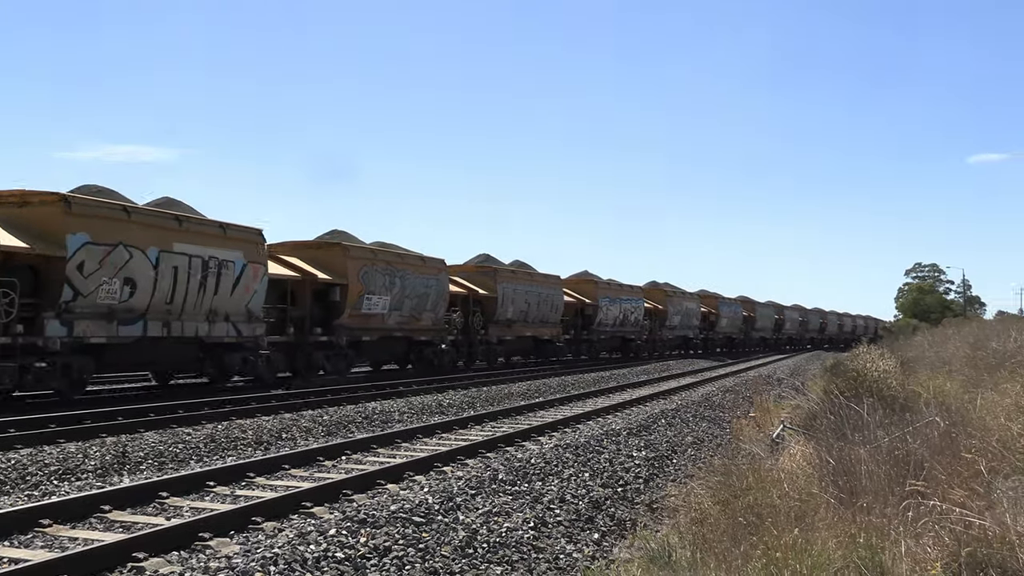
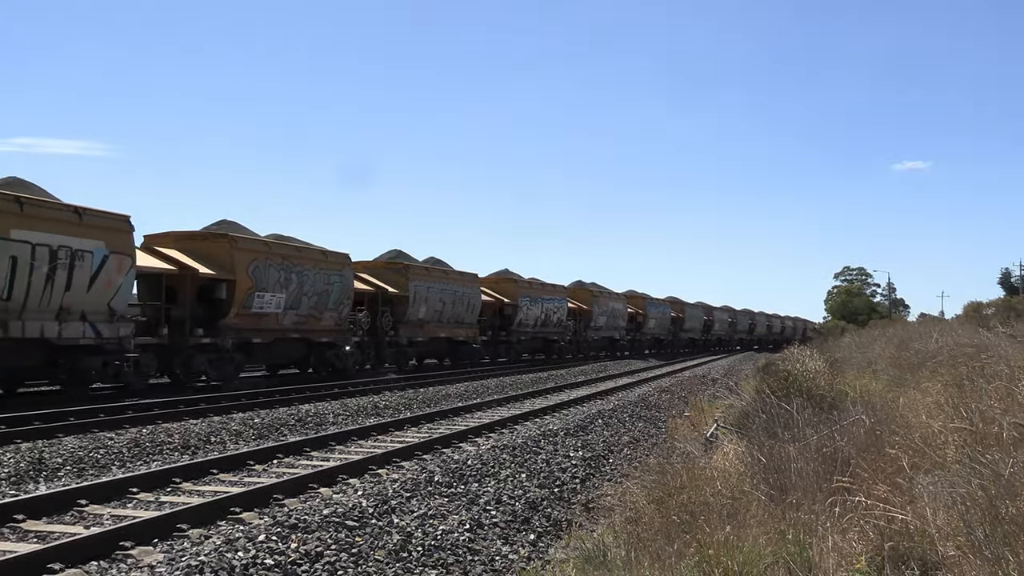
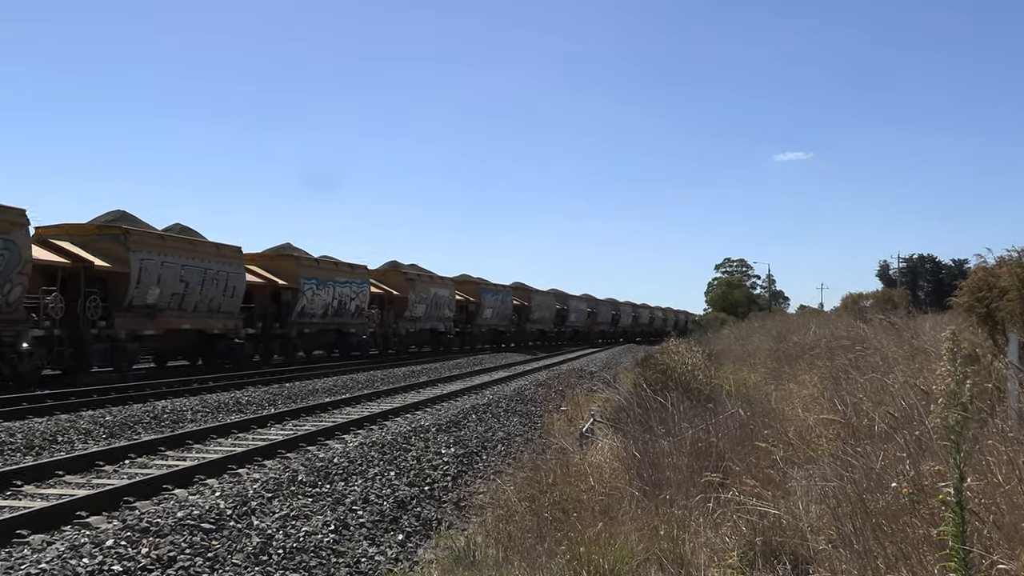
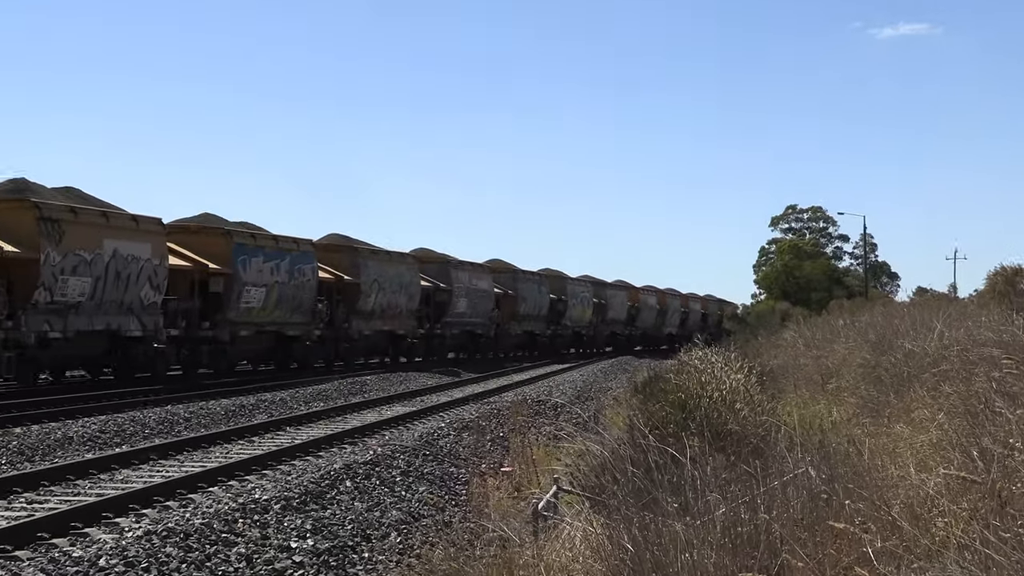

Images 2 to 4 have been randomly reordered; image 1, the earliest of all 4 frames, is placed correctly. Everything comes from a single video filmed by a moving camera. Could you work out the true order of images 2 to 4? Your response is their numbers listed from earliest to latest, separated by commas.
2, 3, 4
